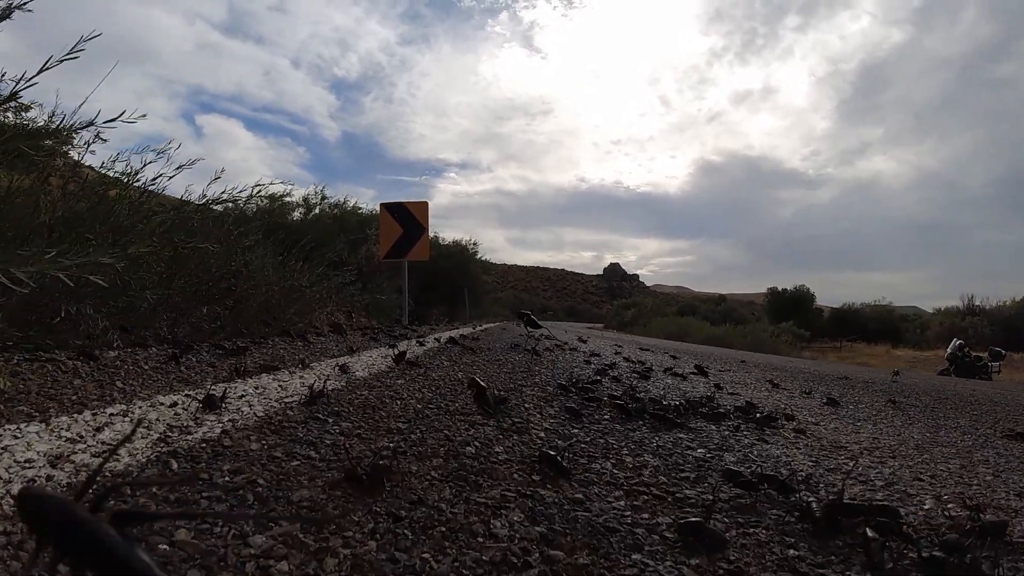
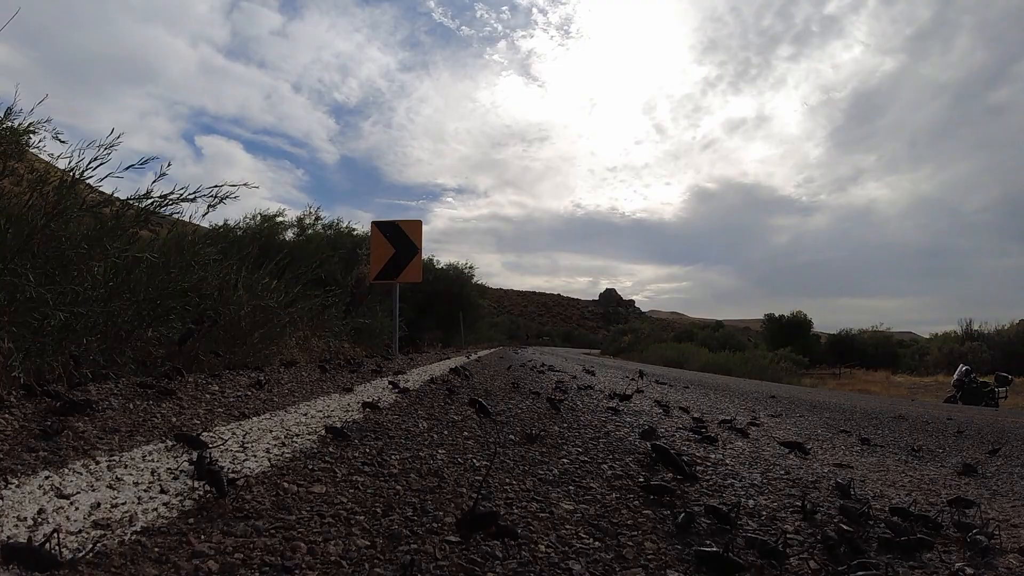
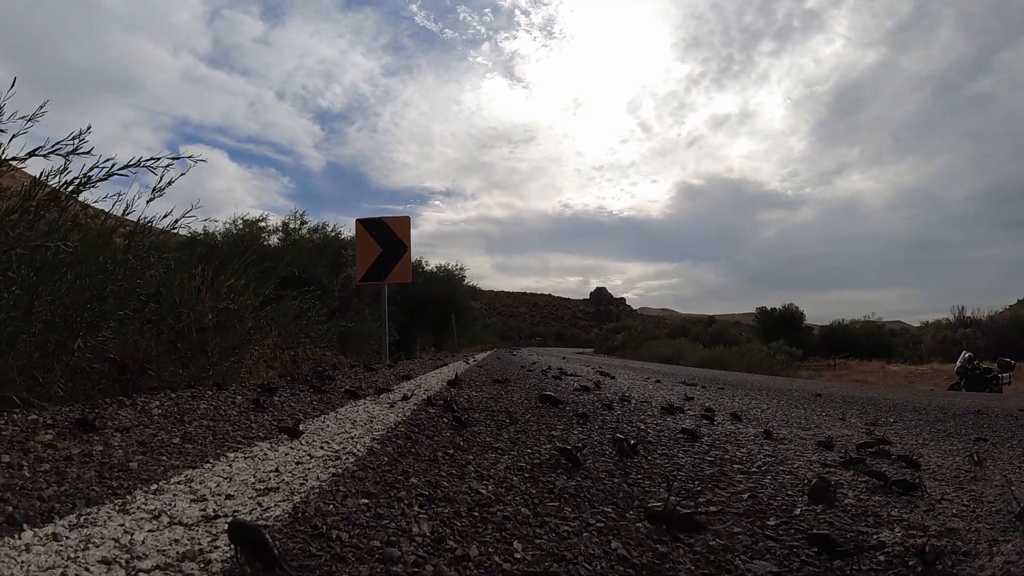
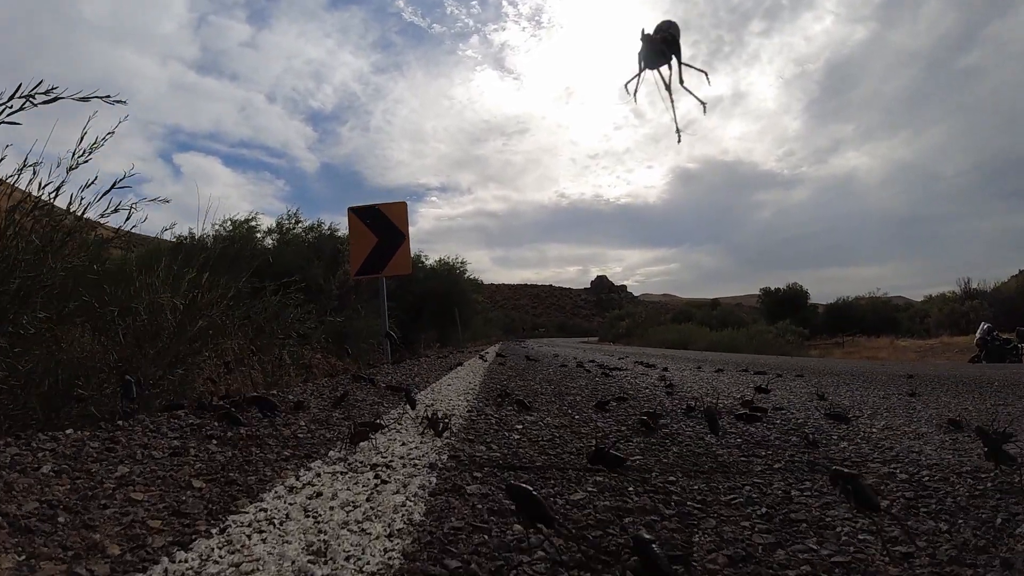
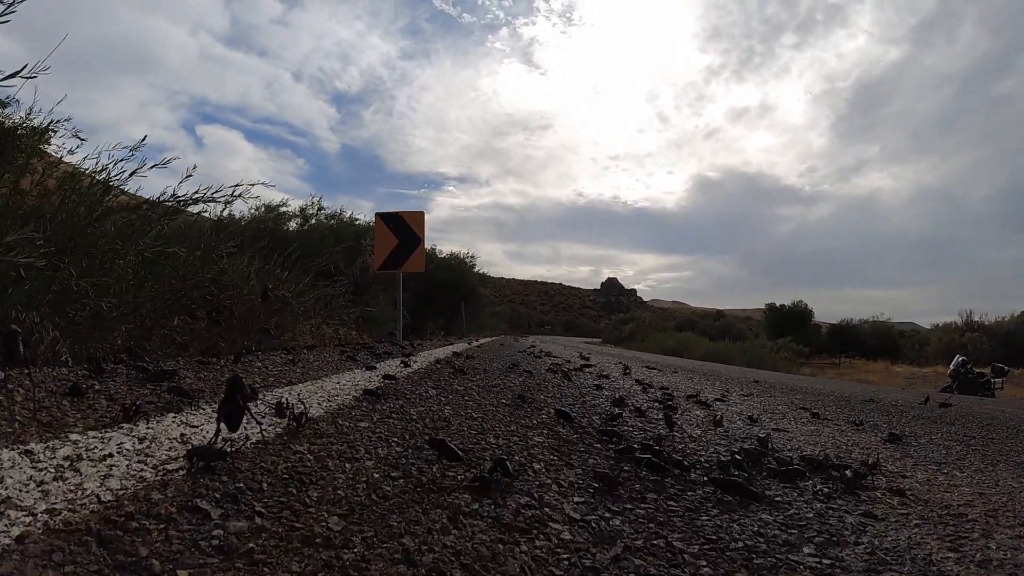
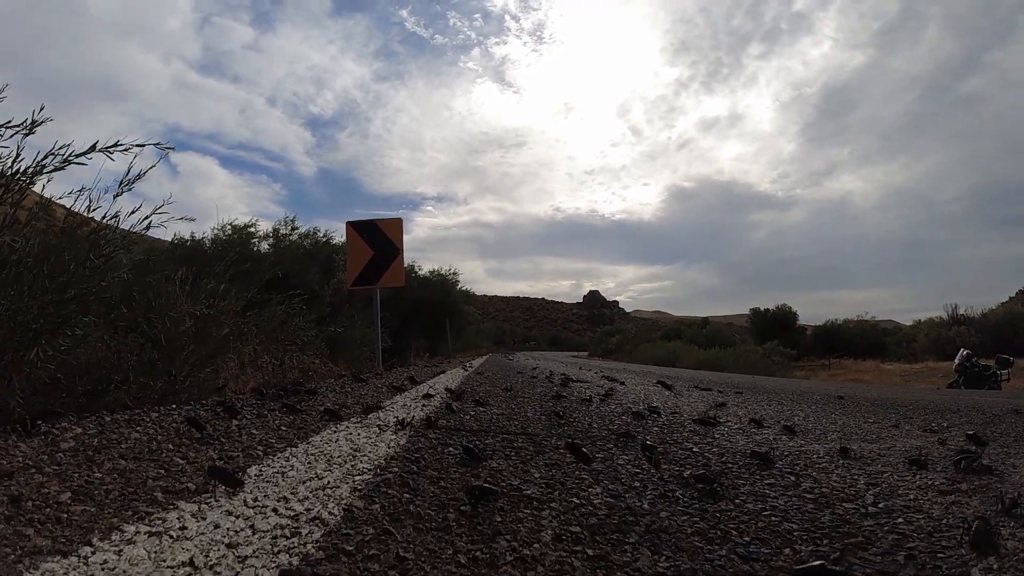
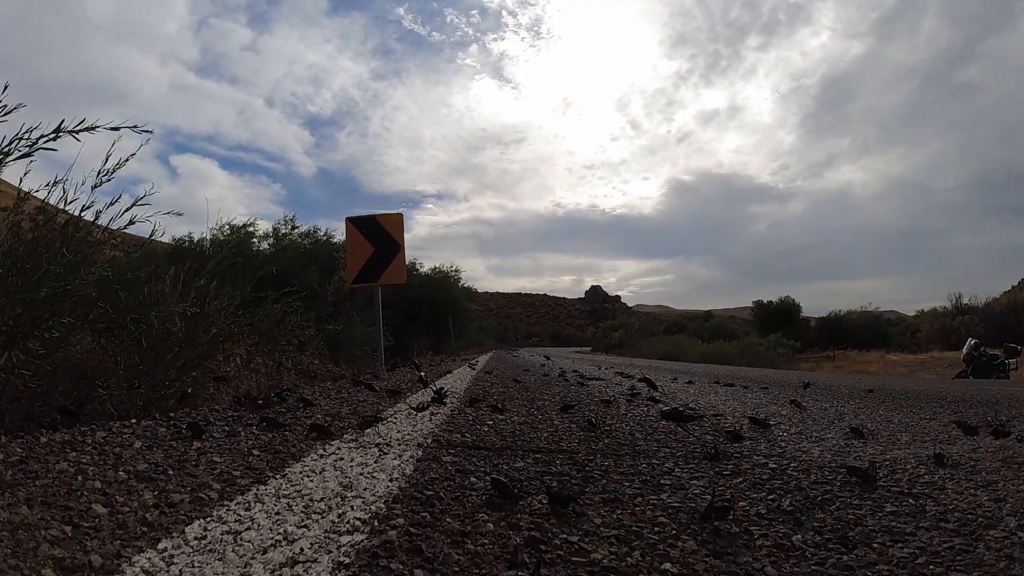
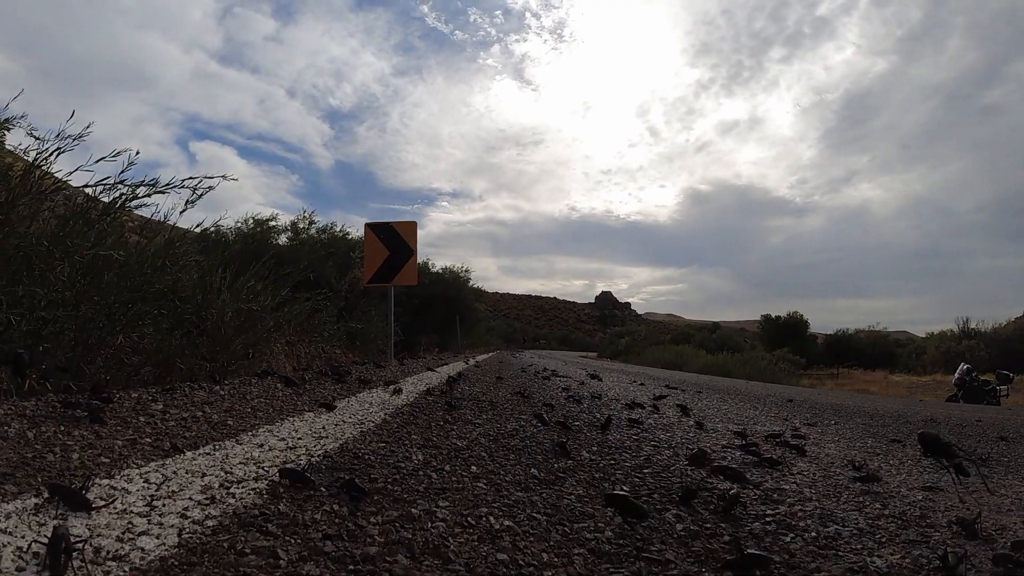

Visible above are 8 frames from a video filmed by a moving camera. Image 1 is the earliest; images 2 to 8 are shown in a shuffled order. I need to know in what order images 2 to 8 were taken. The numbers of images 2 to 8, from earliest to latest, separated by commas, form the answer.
5, 2, 8, 3, 6, 7, 4
